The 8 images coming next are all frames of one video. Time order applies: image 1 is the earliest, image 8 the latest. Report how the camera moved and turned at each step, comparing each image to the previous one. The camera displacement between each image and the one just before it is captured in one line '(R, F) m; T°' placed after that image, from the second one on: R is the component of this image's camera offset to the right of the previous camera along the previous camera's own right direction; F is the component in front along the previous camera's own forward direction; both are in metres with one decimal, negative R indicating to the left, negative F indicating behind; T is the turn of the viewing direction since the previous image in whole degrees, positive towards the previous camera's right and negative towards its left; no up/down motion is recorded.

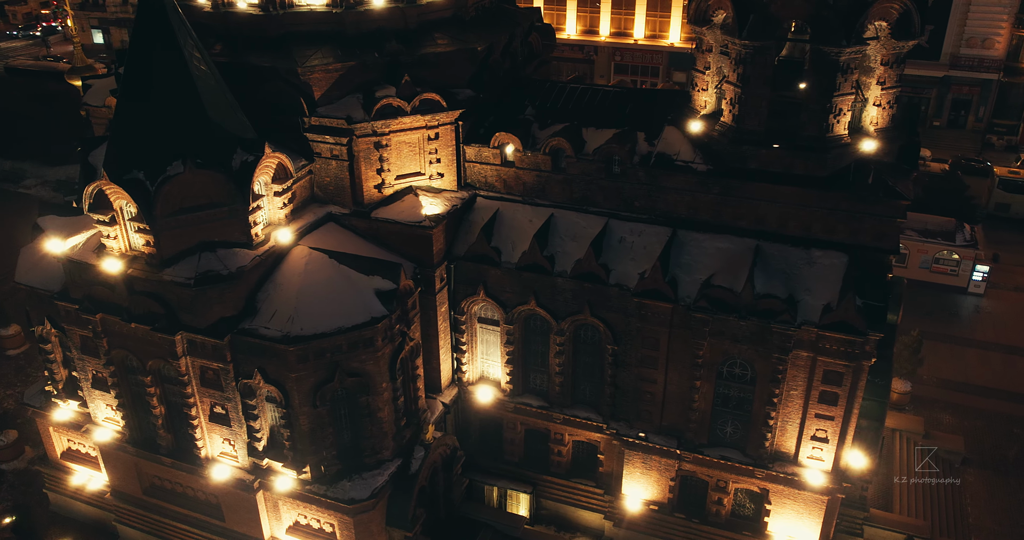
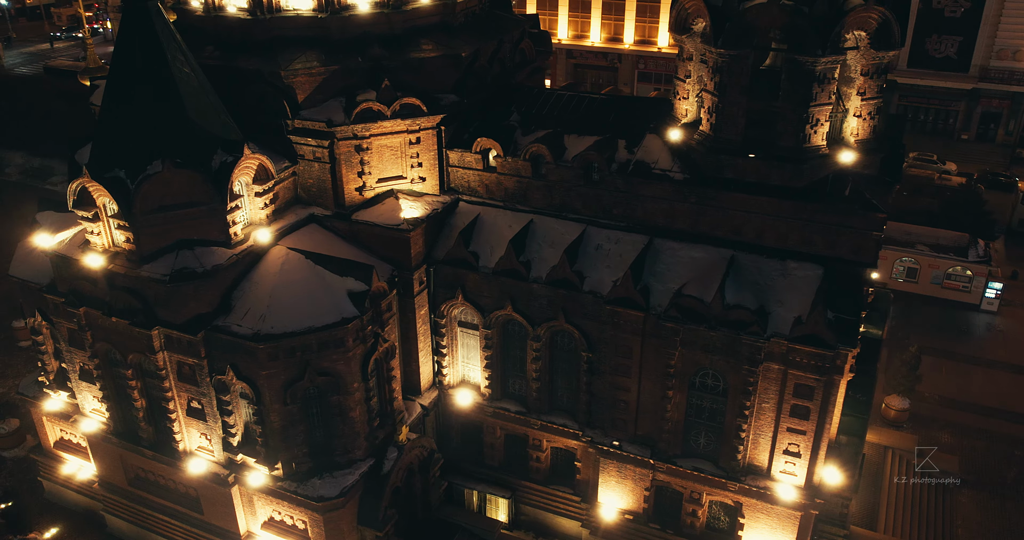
(+1.8, -0.1) m; -3°
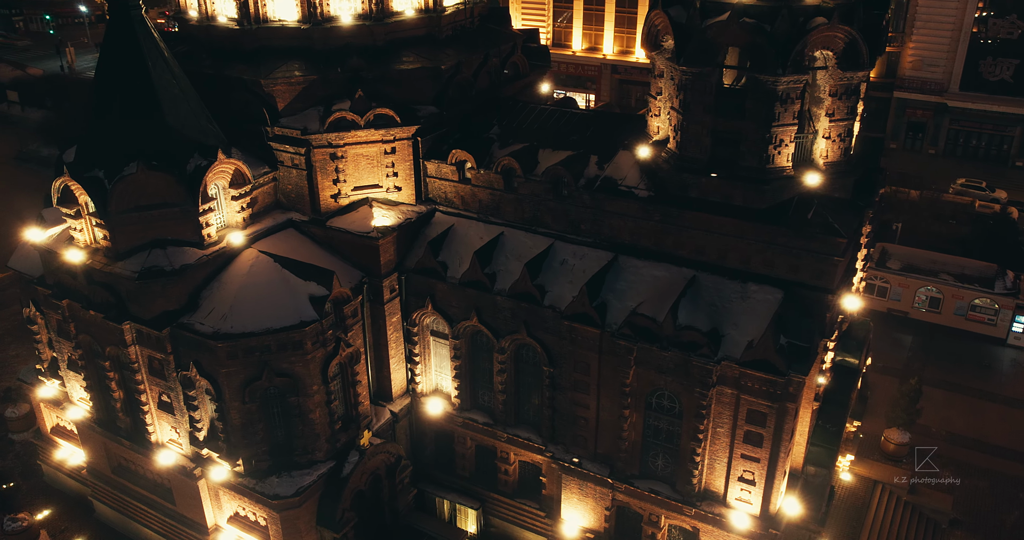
(+3.0, 0.0) m; -5°
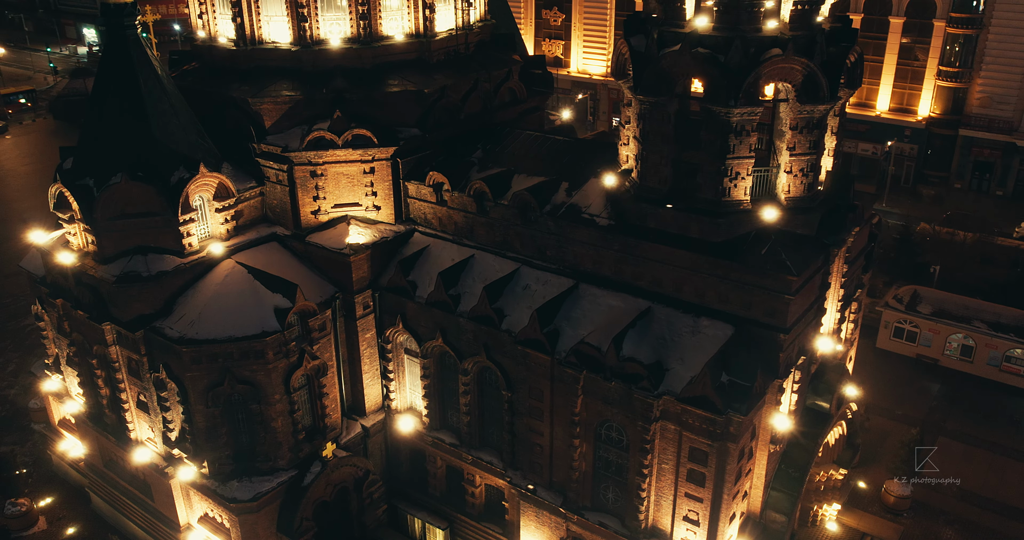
(+3.5, +0.1) m; -6°
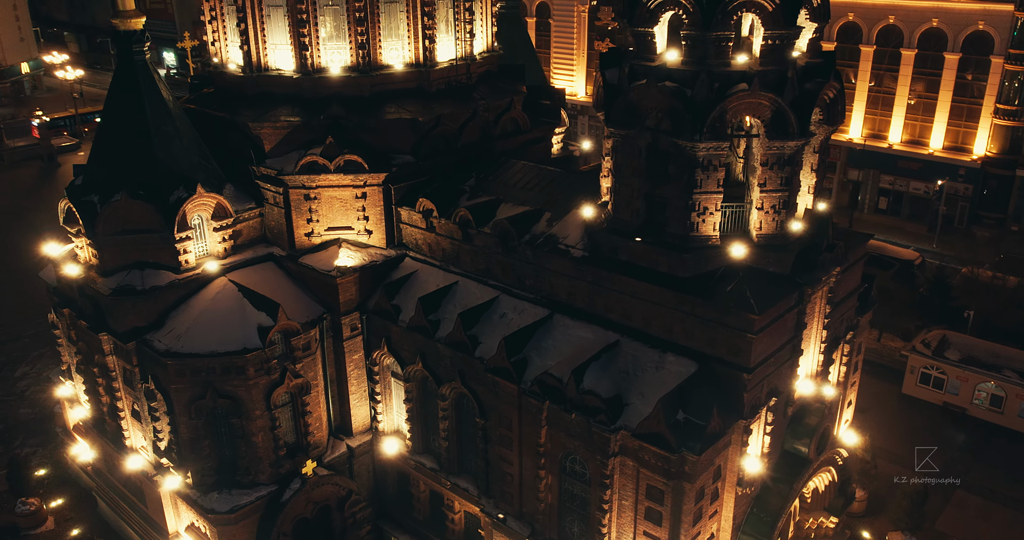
(+2.6, 0.0) m; -5°
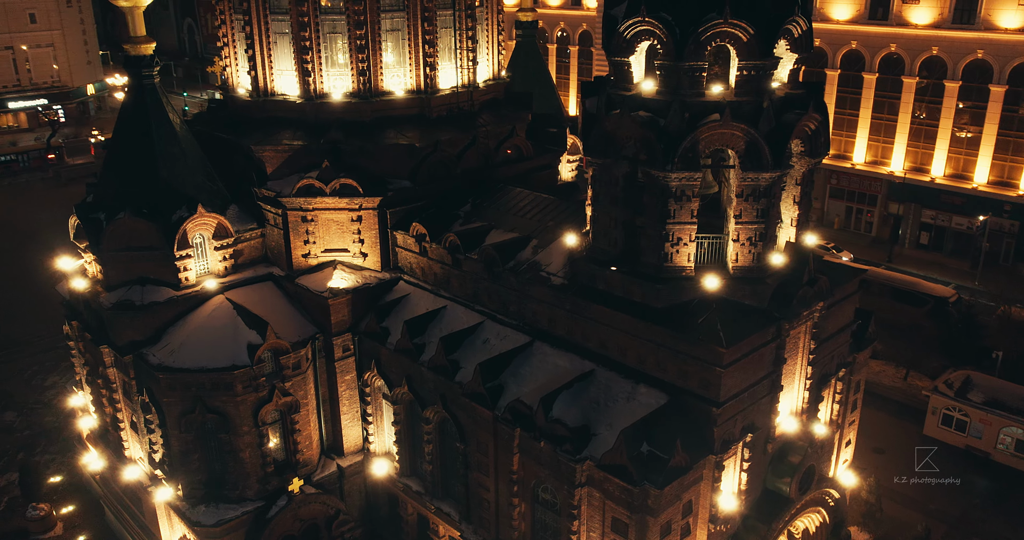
(+2.0, 0.0) m; -4°
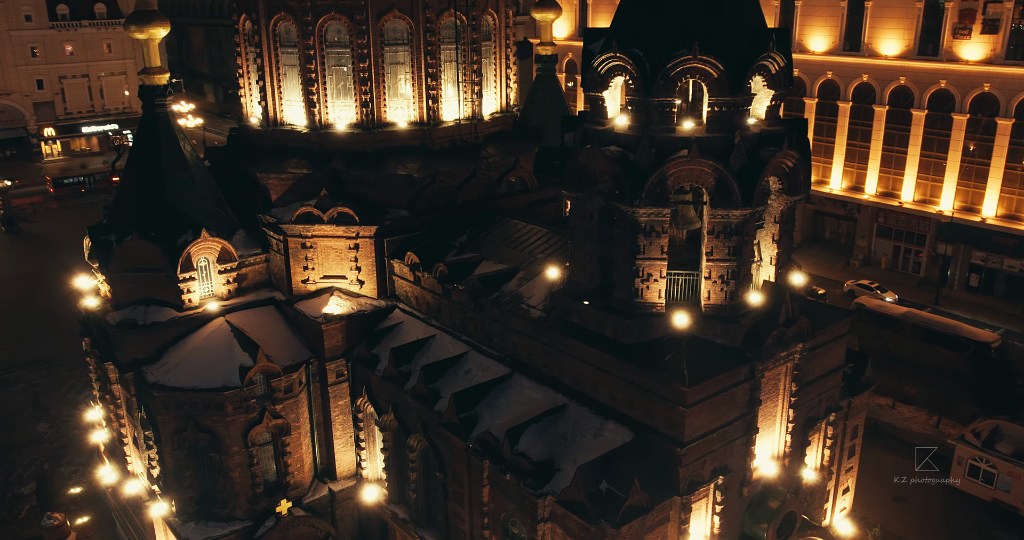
(+2.3, 0.0) m; -4°
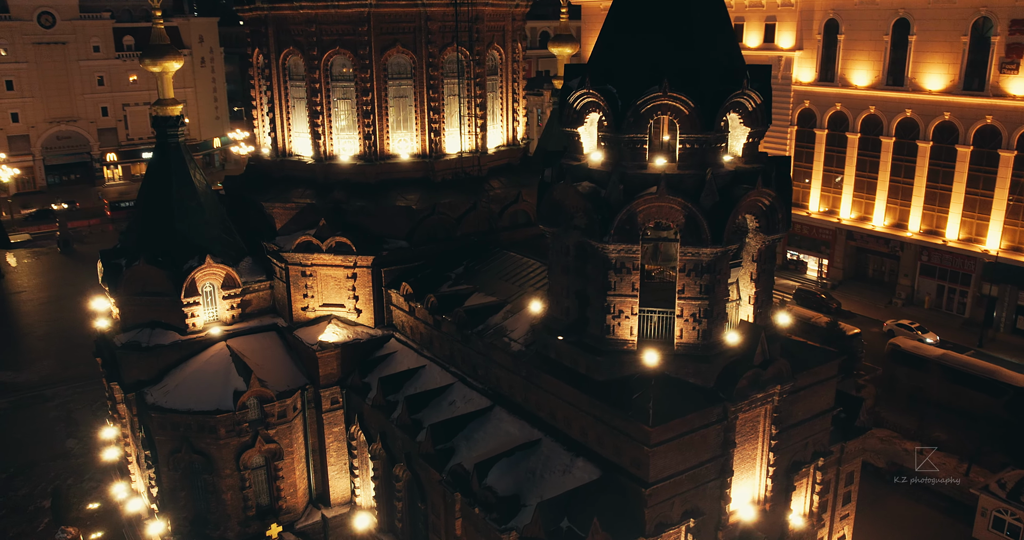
(+2.0, 0.0) m; -4°
